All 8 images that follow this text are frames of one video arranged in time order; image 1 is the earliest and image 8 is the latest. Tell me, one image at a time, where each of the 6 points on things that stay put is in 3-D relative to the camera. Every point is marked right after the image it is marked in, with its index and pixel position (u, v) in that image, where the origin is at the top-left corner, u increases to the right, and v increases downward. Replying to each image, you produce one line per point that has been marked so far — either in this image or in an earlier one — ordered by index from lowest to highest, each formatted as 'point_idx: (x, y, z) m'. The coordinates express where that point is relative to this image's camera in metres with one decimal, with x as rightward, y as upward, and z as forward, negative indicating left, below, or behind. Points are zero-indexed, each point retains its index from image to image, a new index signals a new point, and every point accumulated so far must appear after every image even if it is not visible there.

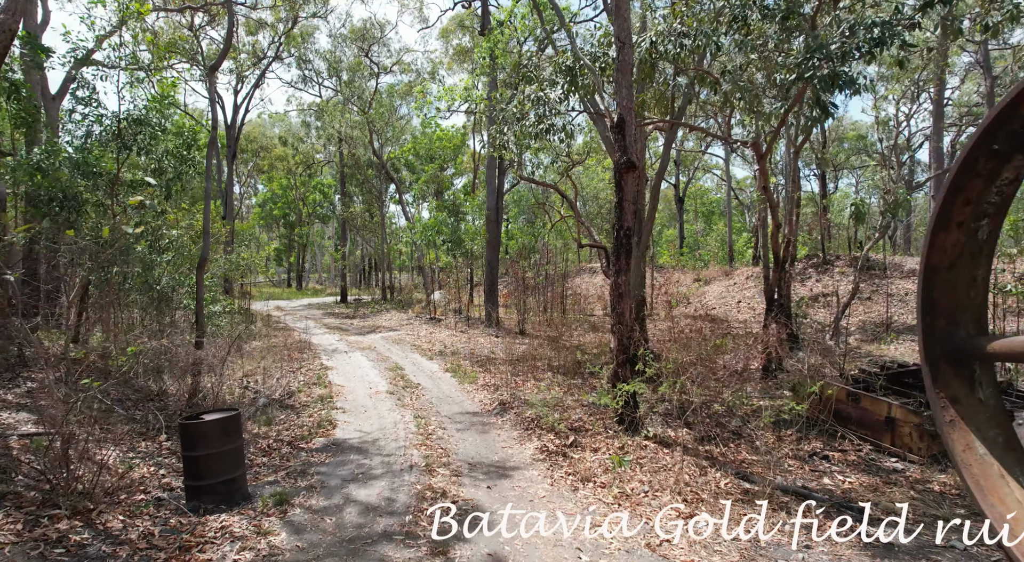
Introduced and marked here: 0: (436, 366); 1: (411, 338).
0: (-1.5, -1.6, +11.5) m
1: (-2.8, -1.6, +16.2) m
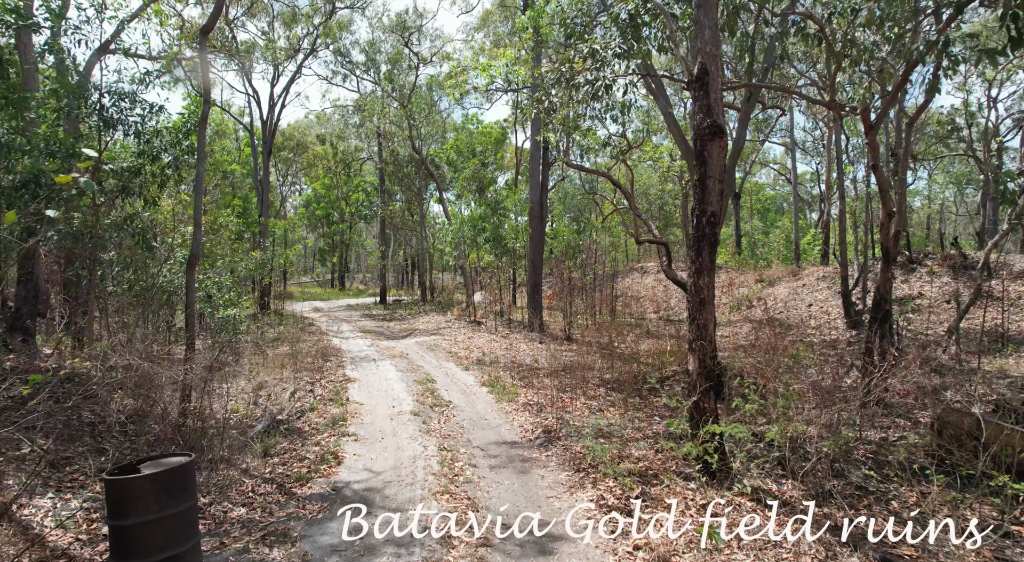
0: (-0.7, -1.6, +10.2) m
1: (-1.7, -1.6, +15.0) m
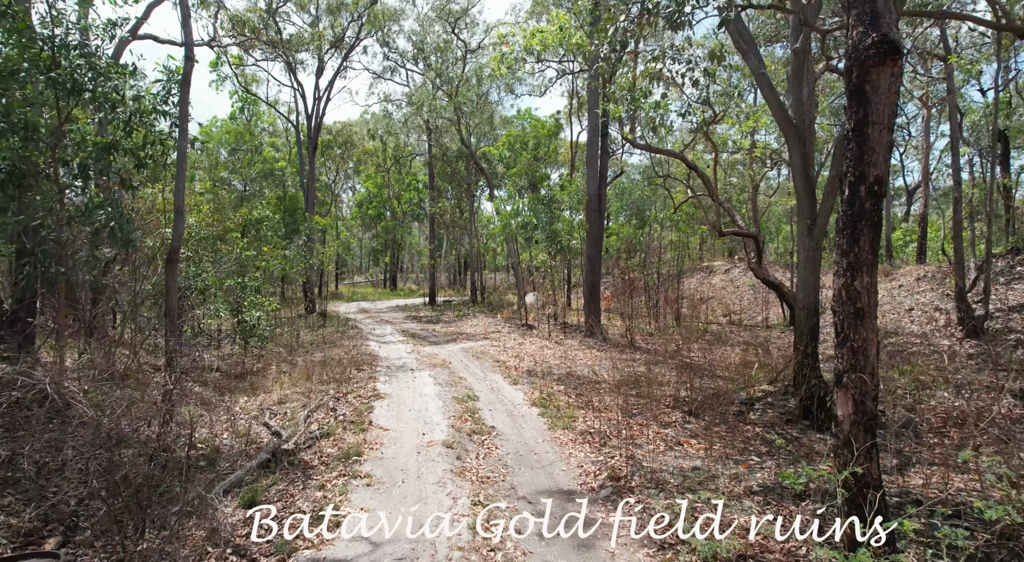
0: (+0.1, -1.7, +8.8) m
1: (-0.4, -1.6, +13.7) m
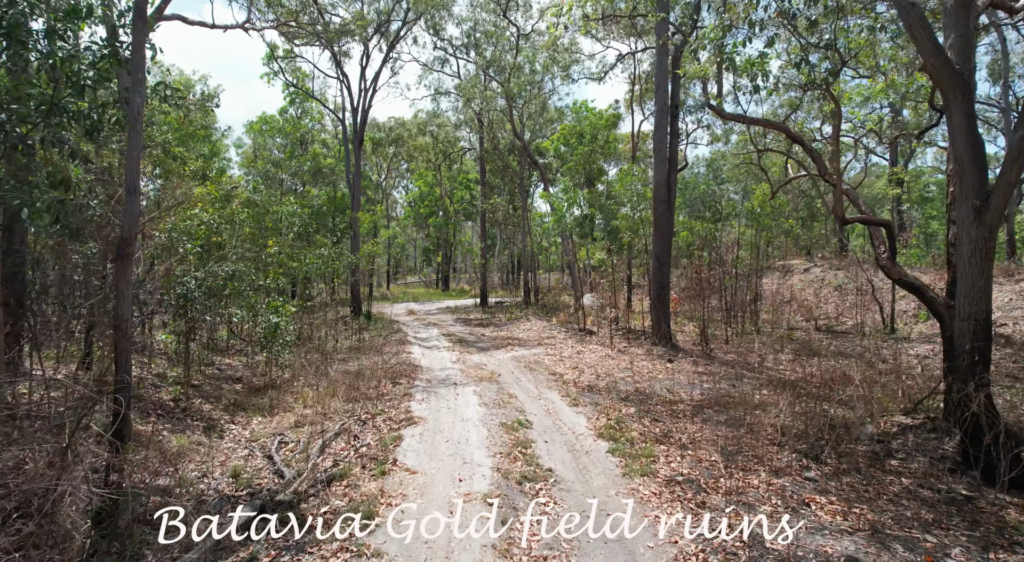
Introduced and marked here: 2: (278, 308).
0: (+0.8, -1.7, +7.2) m
1: (+0.7, -1.6, +12.1) m
2: (-4.2, -0.5, +10.7) m
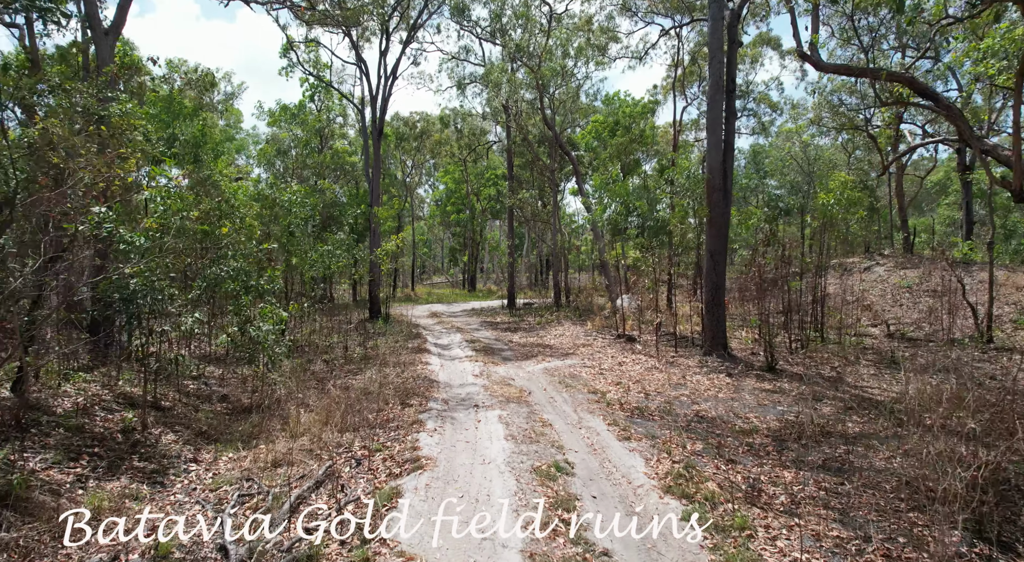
0: (+1.2, -1.7, +5.5) m
1: (+1.3, -1.6, +10.5) m
2: (-3.7, -0.5, +9.2) m
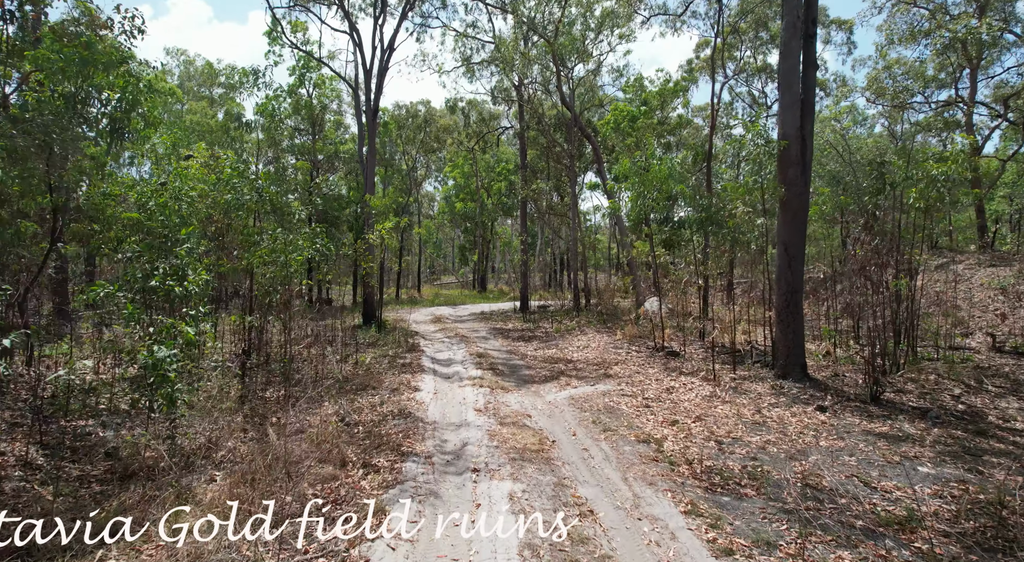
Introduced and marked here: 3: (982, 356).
0: (+1.3, -1.7, +2.9) m
1: (+1.5, -1.6, +7.8) m
2: (-3.5, -0.5, +6.7) m
3: (+8.6, -1.4, +10.7) m
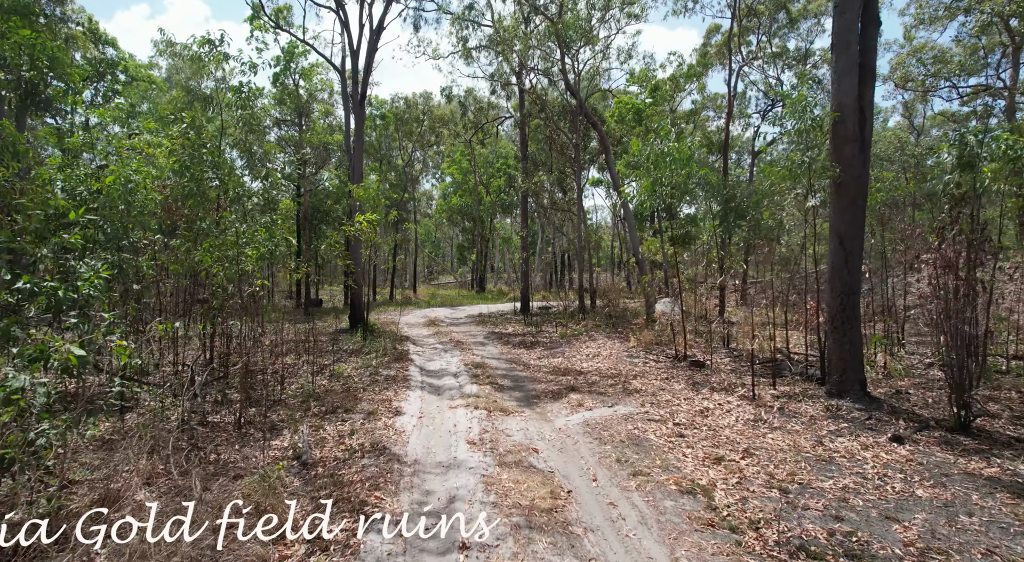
0: (+1.3, -1.7, +1.4) m
1: (+1.5, -1.6, +6.3) m
2: (-3.5, -0.5, +5.2) m
3: (+8.6, -1.4, +9.2) m
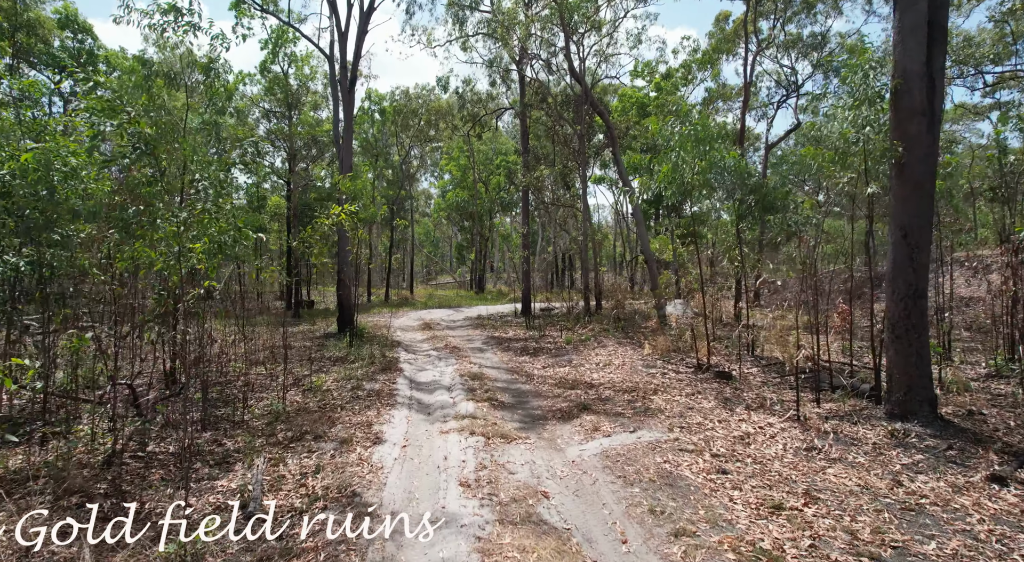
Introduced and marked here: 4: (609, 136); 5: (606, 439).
0: (+1.3, -1.7, +0.1) m
1: (+1.6, -1.6, +5.1) m
2: (-3.5, -0.5, +3.9) m
3: (+8.6, -1.4, +8.0) m
4: (+3.1, +4.7, +19.1) m
5: (+1.0, -1.6, +6.2) m
